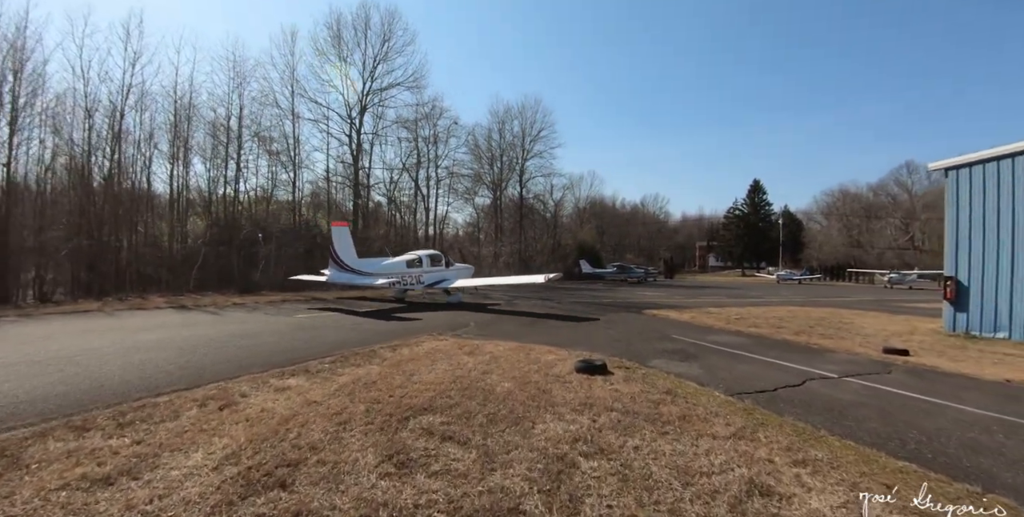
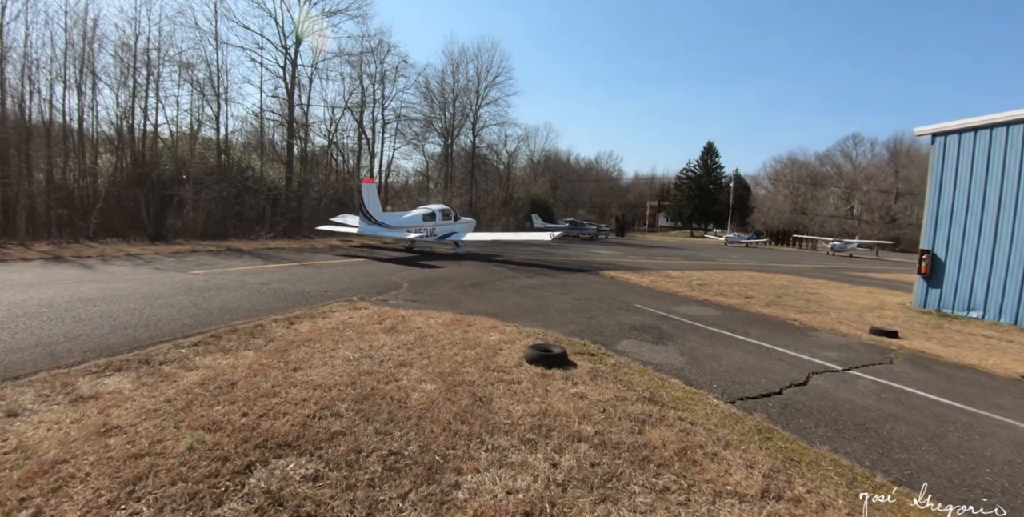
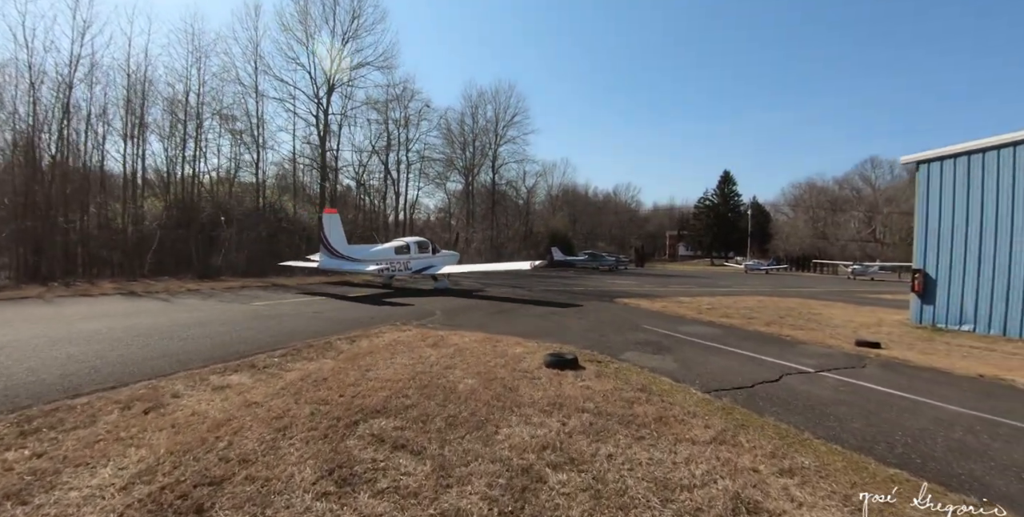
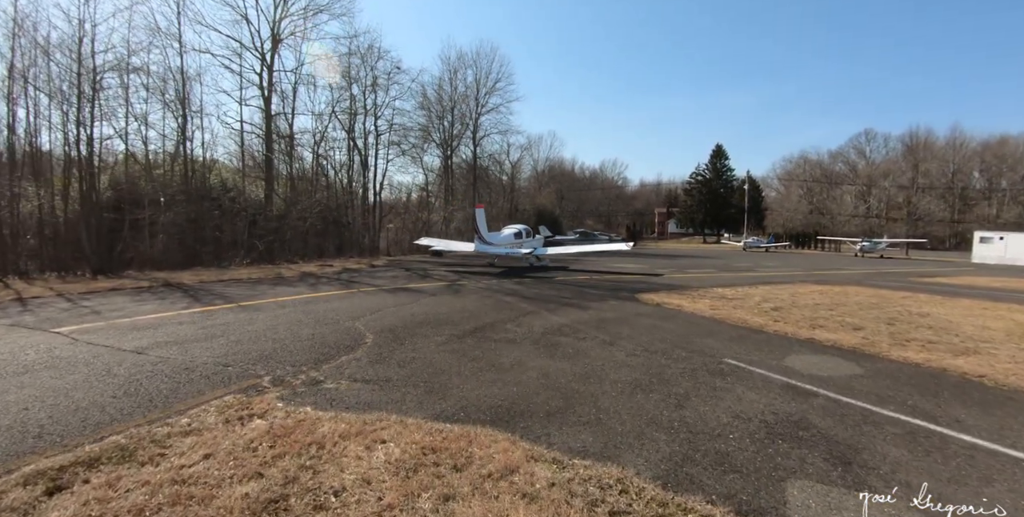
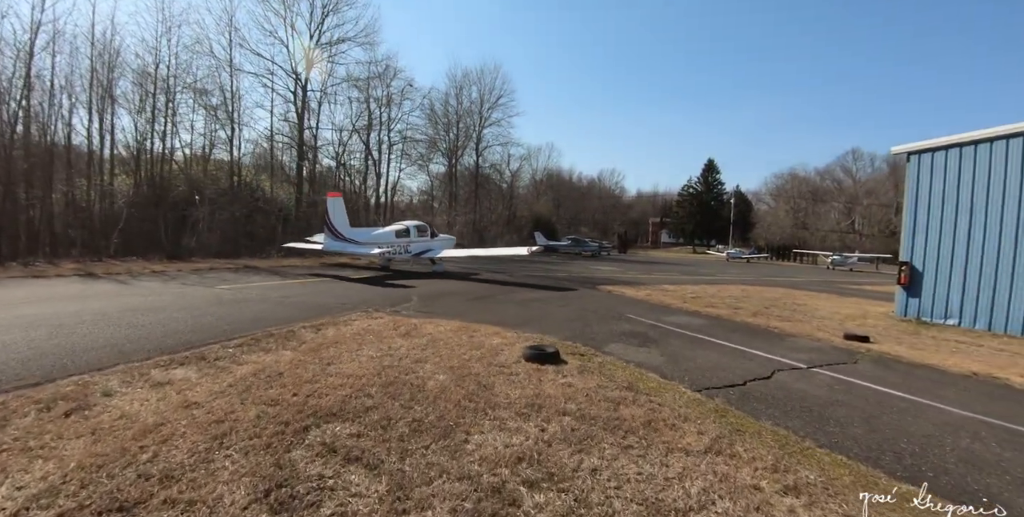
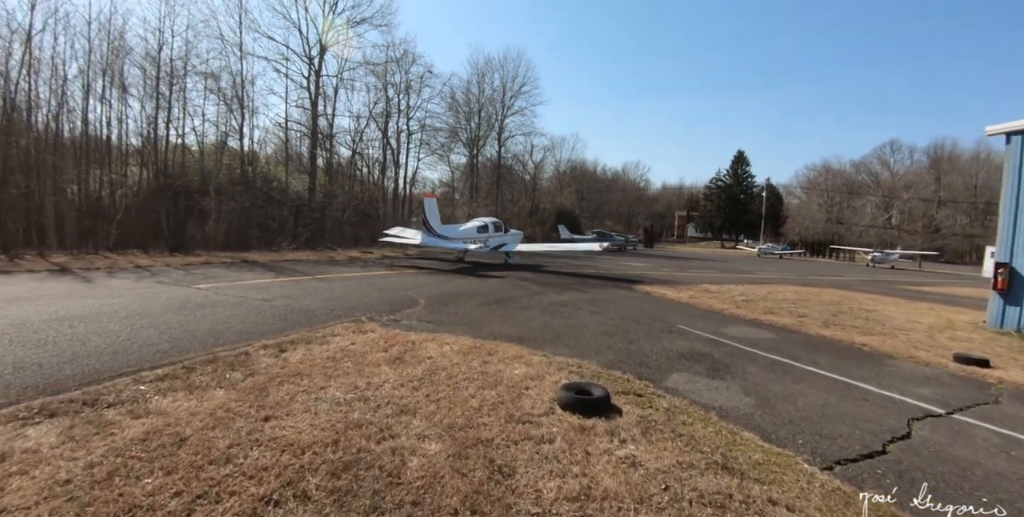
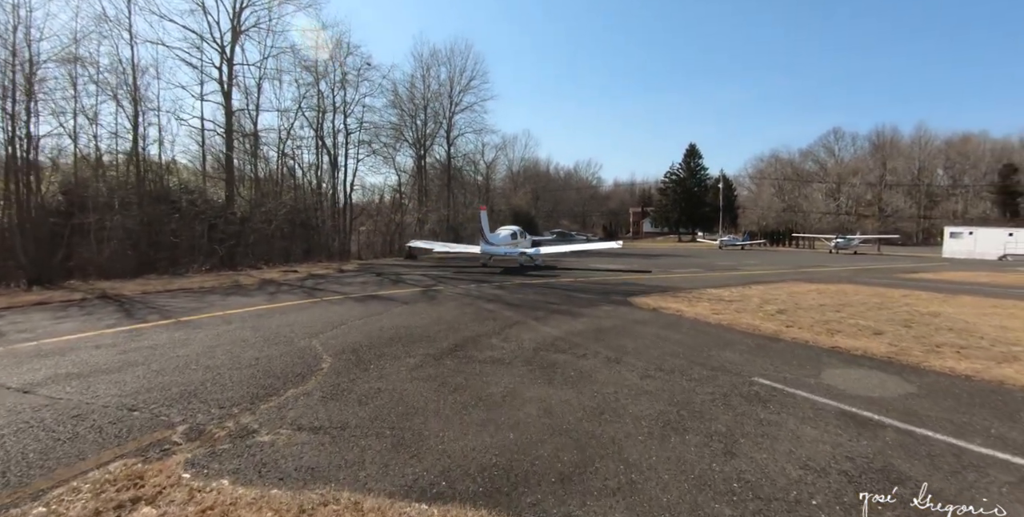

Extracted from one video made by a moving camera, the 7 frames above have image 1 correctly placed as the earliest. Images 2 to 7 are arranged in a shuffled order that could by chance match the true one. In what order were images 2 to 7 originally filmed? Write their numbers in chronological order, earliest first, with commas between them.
3, 5, 2, 6, 4, 7
